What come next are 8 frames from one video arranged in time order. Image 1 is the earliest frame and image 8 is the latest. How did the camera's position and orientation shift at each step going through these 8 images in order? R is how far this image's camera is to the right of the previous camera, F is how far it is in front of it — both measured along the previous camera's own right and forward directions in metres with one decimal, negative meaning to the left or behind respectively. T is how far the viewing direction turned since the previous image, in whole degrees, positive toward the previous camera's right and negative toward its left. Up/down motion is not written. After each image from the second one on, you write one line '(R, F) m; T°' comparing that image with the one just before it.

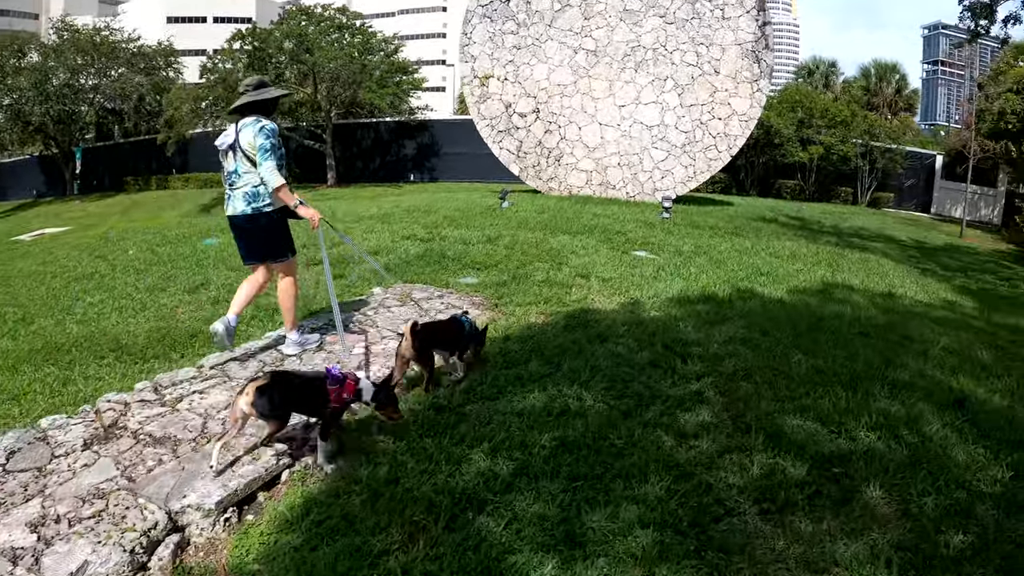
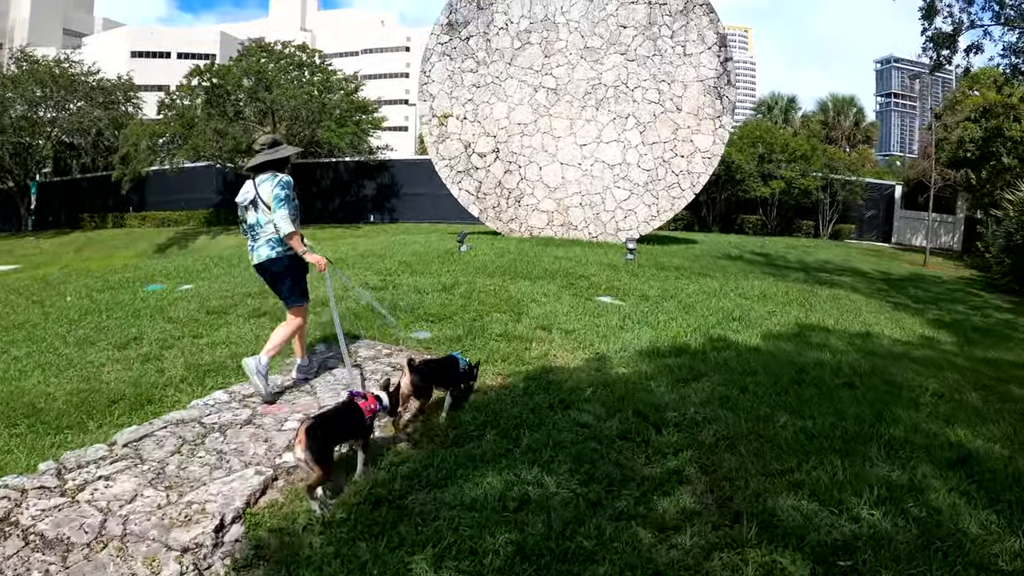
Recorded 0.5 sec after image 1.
(+0.1, +0.4) m; +3°
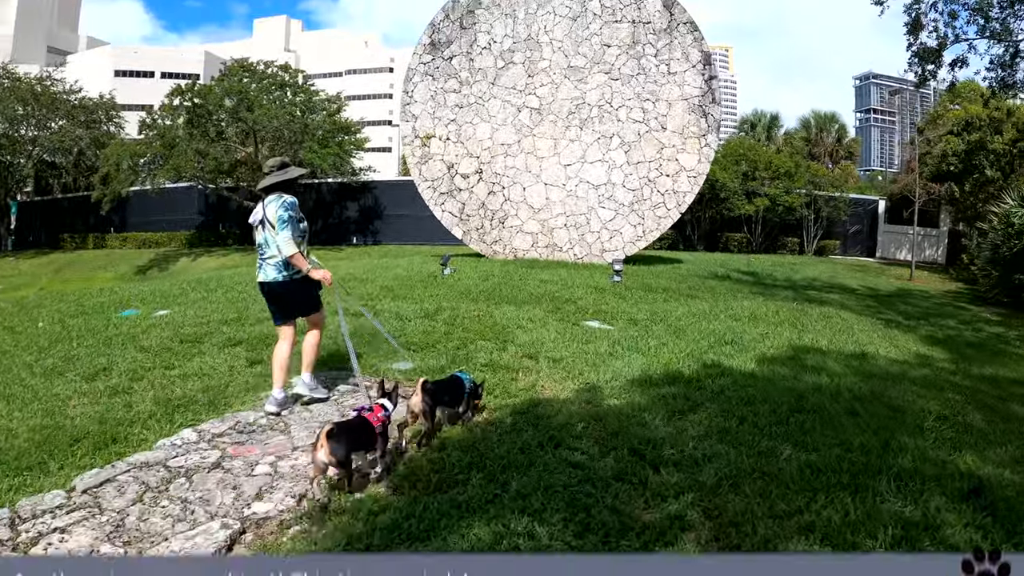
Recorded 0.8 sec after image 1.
(0.0, +0.2) m; +1°
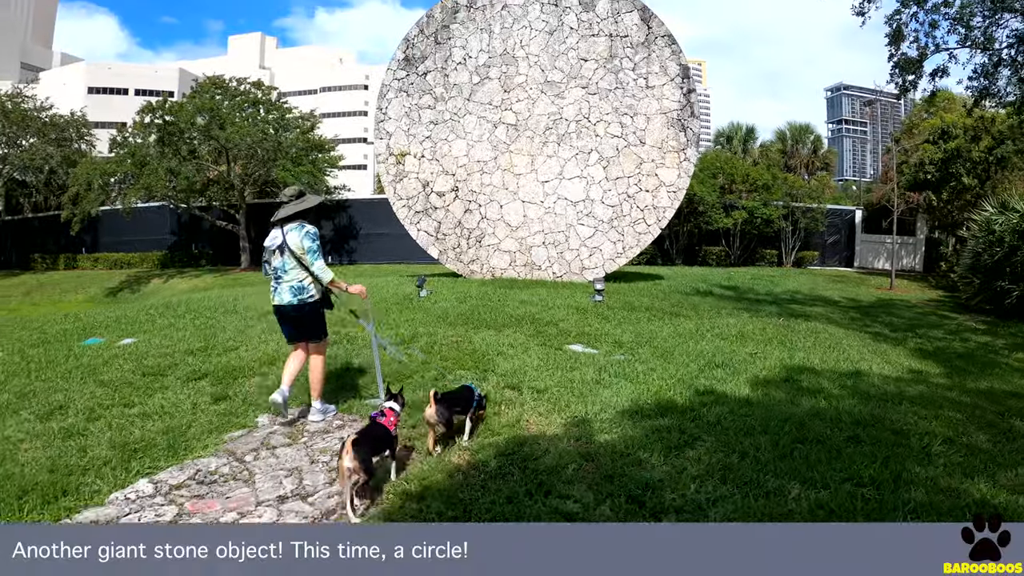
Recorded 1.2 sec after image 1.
(0.0, +0.3) m; +2°
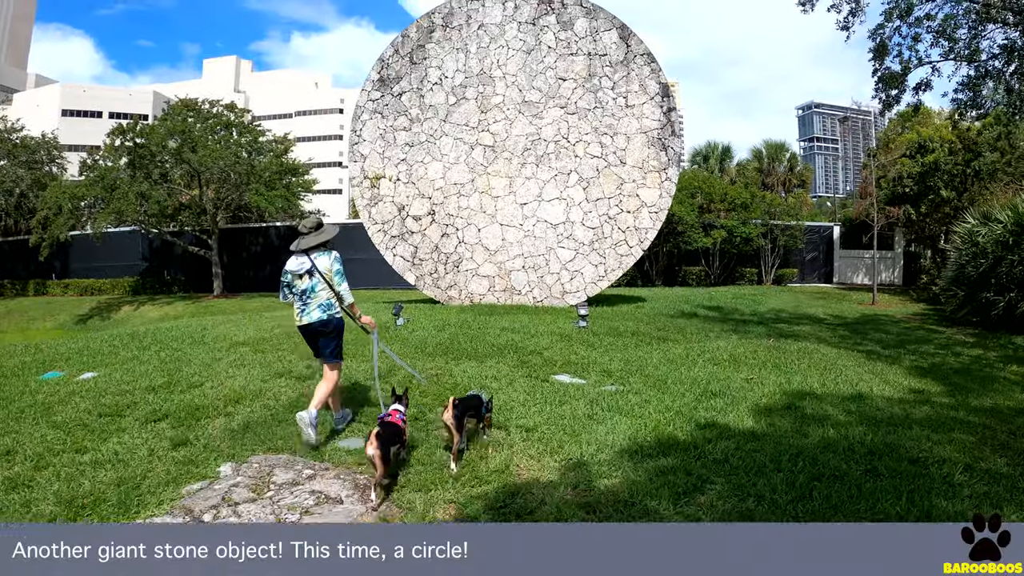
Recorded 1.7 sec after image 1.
(0.0, +0.3) m; +2°
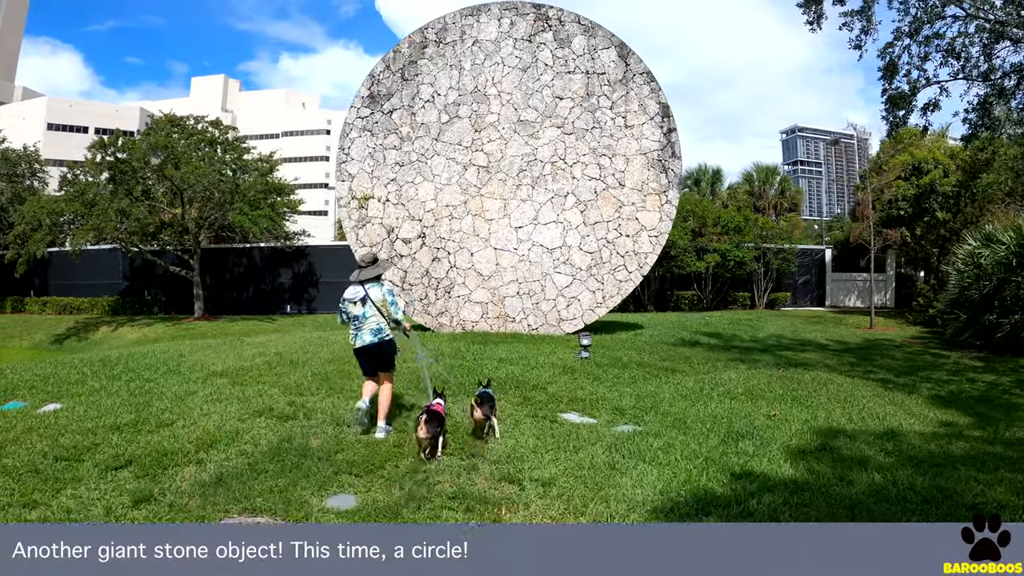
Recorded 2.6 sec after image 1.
(-0.2, +0.5) m; +1°
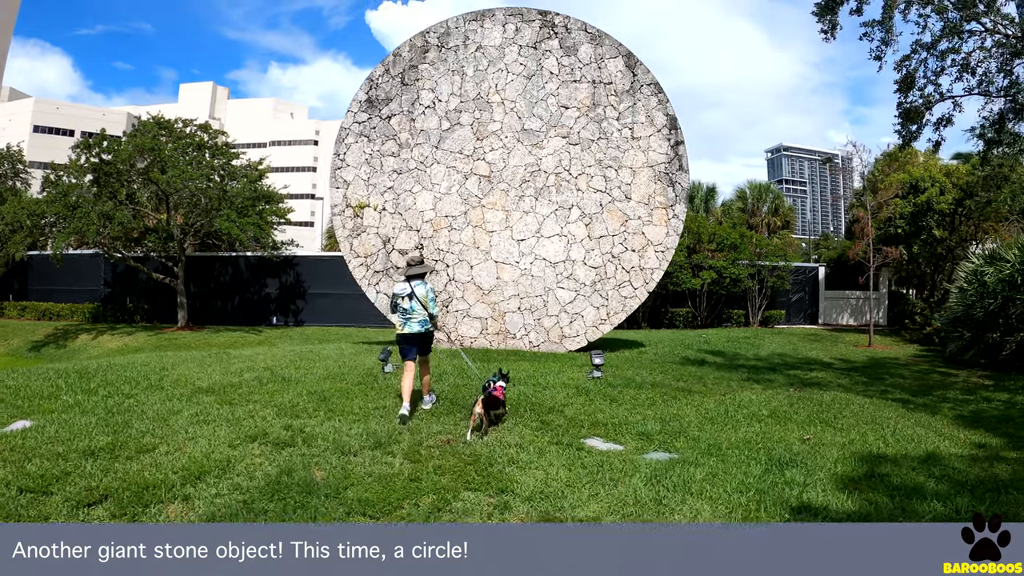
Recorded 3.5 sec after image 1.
(-0.3, +0.5) m; +1°
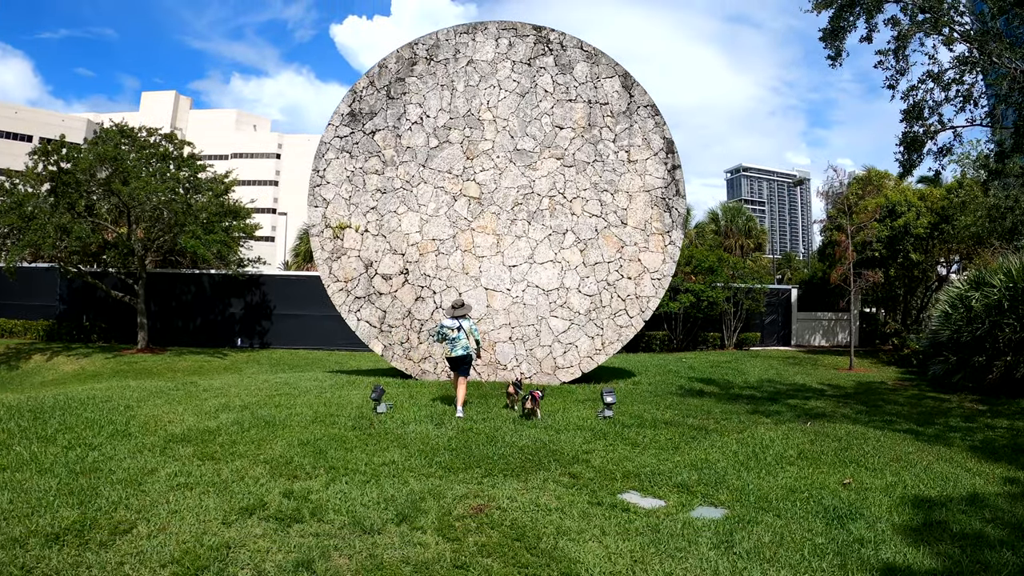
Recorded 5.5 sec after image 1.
(-0.5, +0.6) m; +3°
